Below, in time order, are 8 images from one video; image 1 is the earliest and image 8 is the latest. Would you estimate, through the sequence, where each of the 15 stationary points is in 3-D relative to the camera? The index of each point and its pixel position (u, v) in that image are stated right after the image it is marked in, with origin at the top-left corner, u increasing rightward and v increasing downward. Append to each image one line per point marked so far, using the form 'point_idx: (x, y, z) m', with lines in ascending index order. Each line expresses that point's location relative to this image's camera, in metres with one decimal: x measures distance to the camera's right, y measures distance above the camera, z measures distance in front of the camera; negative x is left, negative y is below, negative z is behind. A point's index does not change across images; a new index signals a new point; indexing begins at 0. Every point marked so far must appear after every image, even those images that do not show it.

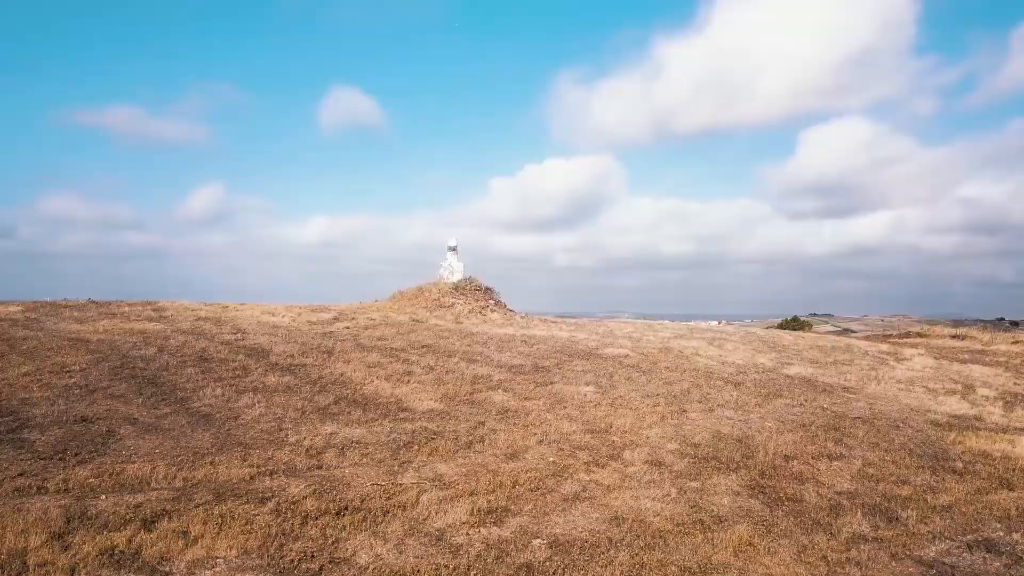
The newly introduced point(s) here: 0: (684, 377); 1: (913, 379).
0: (+4.5, -2.3, +13.6) m
1: (+12.4, -2.8, +16.2) m
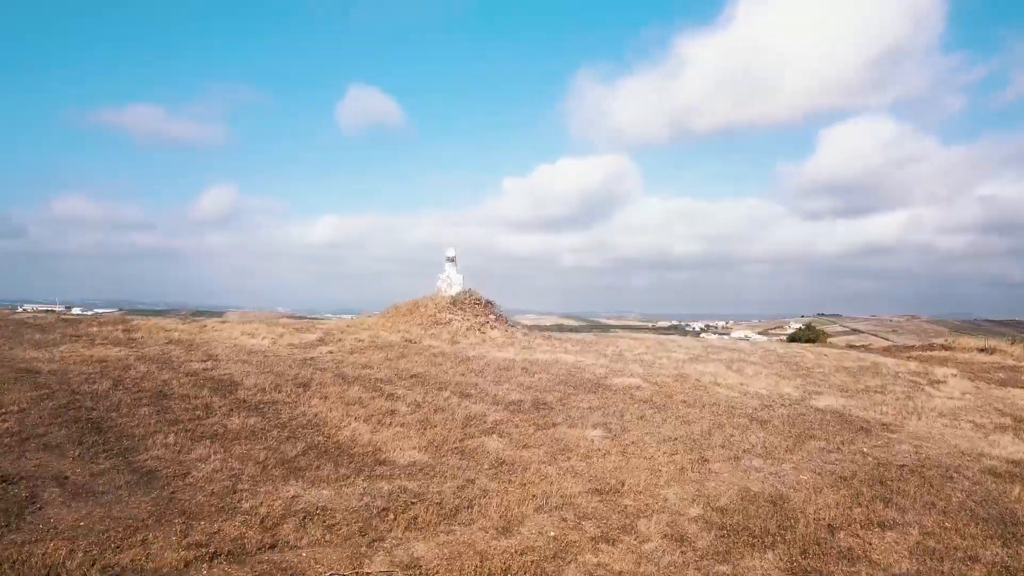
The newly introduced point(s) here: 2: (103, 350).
0: (+4.4, -2.9, +12.1) m
1: (+12.3, -3.4, +14.6) m
2: (-10.8, -1.6, +13.8) m
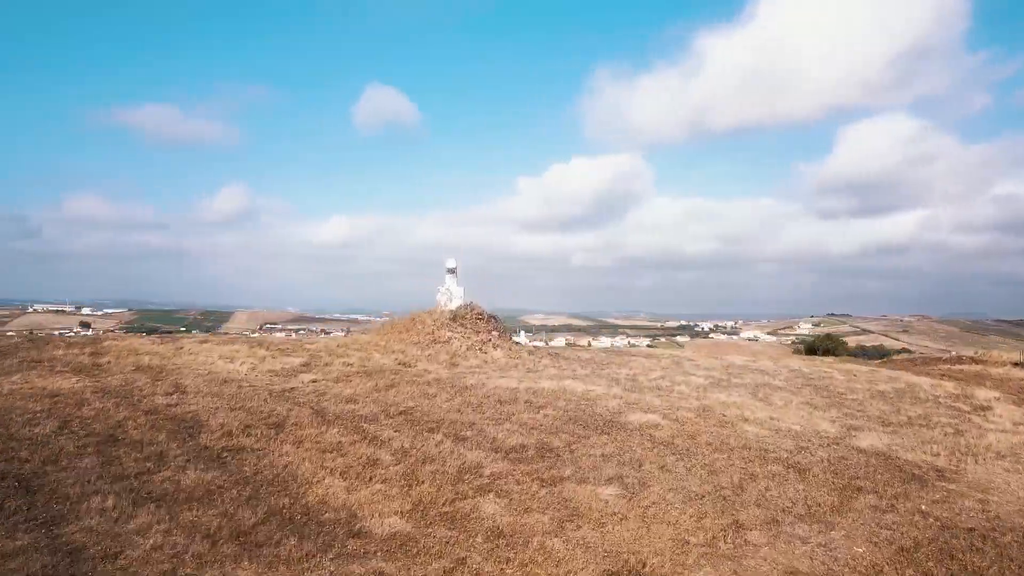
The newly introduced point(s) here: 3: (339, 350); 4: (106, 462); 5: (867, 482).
0: (+4.4, -3.5, +10.6) m
1: (+12.4, -4.0, +12.9) m
2: (-10.7, -2.2, +12.4) m
3: (-5.6, -2.0, +16.9) m
4: (-7.1, -3.0, +9.1) m
5: (+7.1, -3.9, +10.5) m
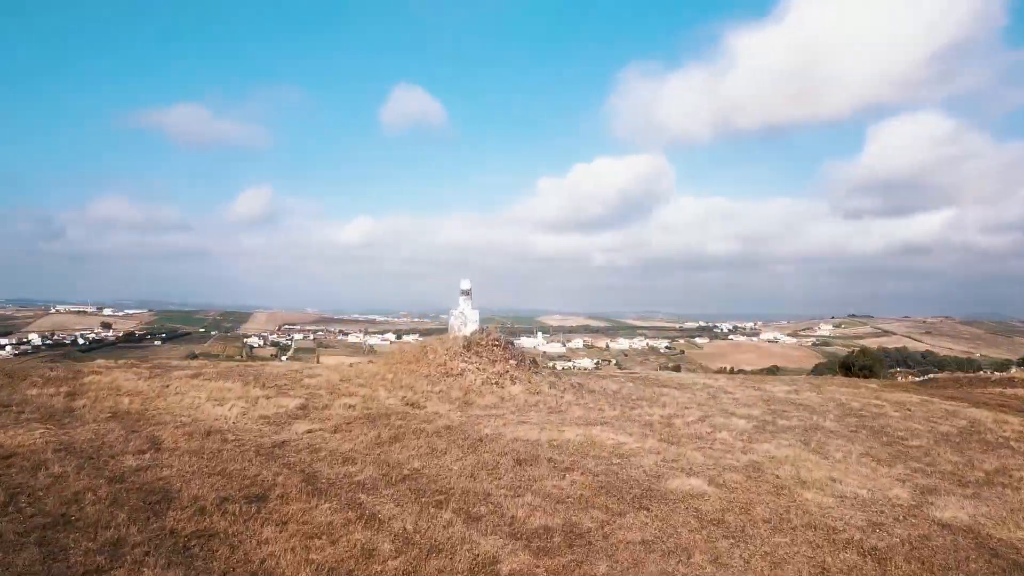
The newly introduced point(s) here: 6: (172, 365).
0: (+4.8, -4.4, +8.8) m
1: (+12.8, -4.8, +11.0) m
2: (-10.3, -3.1, +11.0) m
3: (-5.1, -2.9, +15.4) m
4: (-6.7, -3.9, +7.7) m
5: (+7.4, -4.7, +8.6) m
6: (-11.5, -2.7, +17.8) m
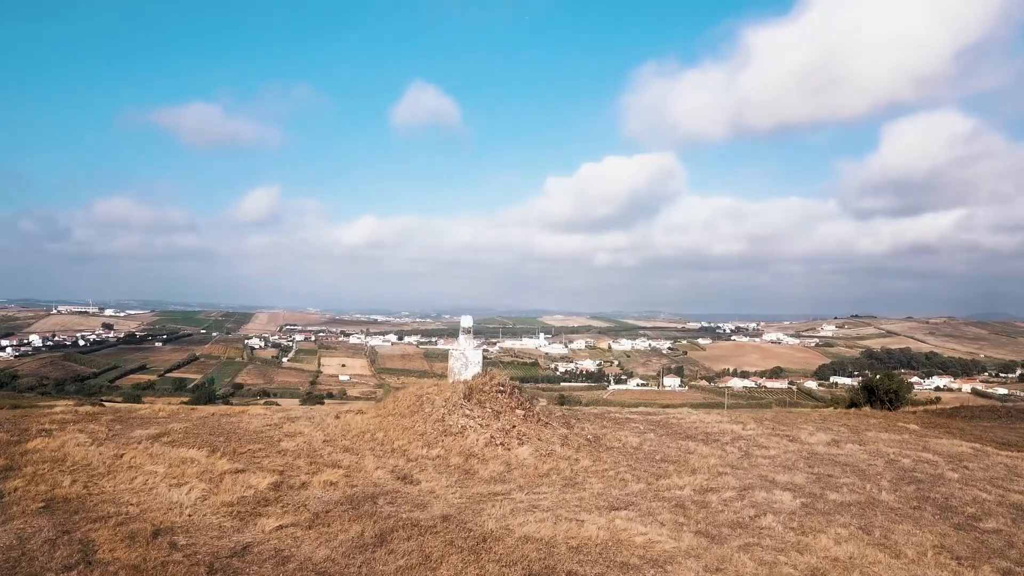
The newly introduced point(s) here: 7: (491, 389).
0: (+5.0, -5.7, +6.8) m
1: (+13.0, -6.1, +8.9) m
2: (-10.1, -4.4, +9.0) m
3: (-4.9, -4.2, +13.4) m
4: (-6.6, -5.2, +5.7) m
5: (+7.6, -6.0, +6.6) m
6: (-11.3, -4.0, +15.9) m
7: (-0.7, -3.3, +17.0) m
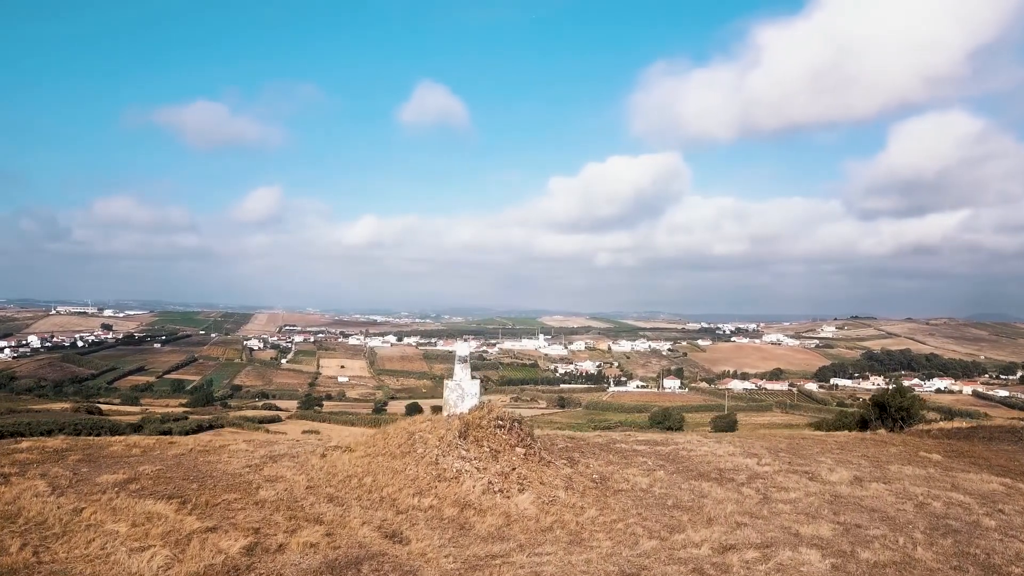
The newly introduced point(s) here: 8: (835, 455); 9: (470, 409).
0: (+5.0, -6.5, +5.6) m
1: (+13.0, -7.0, +7.7) m
2: (-10.1, -5.2, +7.8) m
3: (-4.9, -5.0, +12.2) m
4: (-6.6, -6.0, +4.5) m
5: (+7.6, -6.9, +5.4) m
6: (-11.4, -4.9, +14.7) m
7: (-0.7, -4.1, +15.8) m
8: (+11.8, -6.1, +19.2) m
9: (-1.3, -3.8, +16.3) m
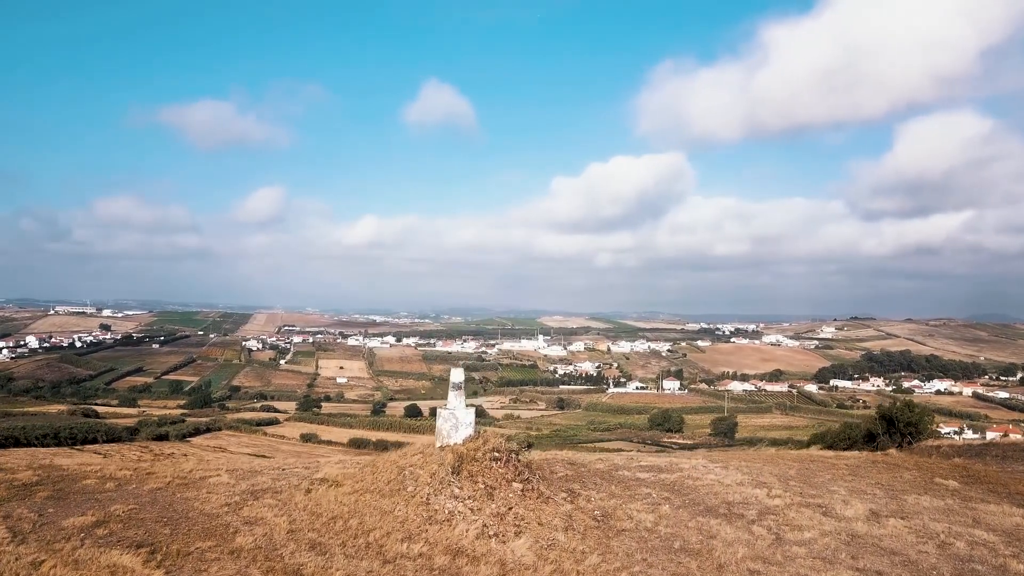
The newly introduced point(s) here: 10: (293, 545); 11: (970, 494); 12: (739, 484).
0: (+4.9, -7.2, +4.7) m
1: (+12.9, -7.7, +6.9) m
2: (-10.2, -5.9, +6.9) m
3: (-5.0, -5.7, +11.3) m
4: (-6.6, -6.7, +3.6) m
5: (+7.5, -7.5, +4.6) m
6: (-11.4, -5.6, +13.8) m
7: (-0.8, -4.8, +14.9) m
8: (+11.7, -6.8, +18.3) m
9: (-1.4, -4.5, +15.4) m
10: (-4.9, -5.7, +11.7) m
11: (+15.8, -7.1, +18.1) m
12: (+7.6, -6.5, +17.5) m
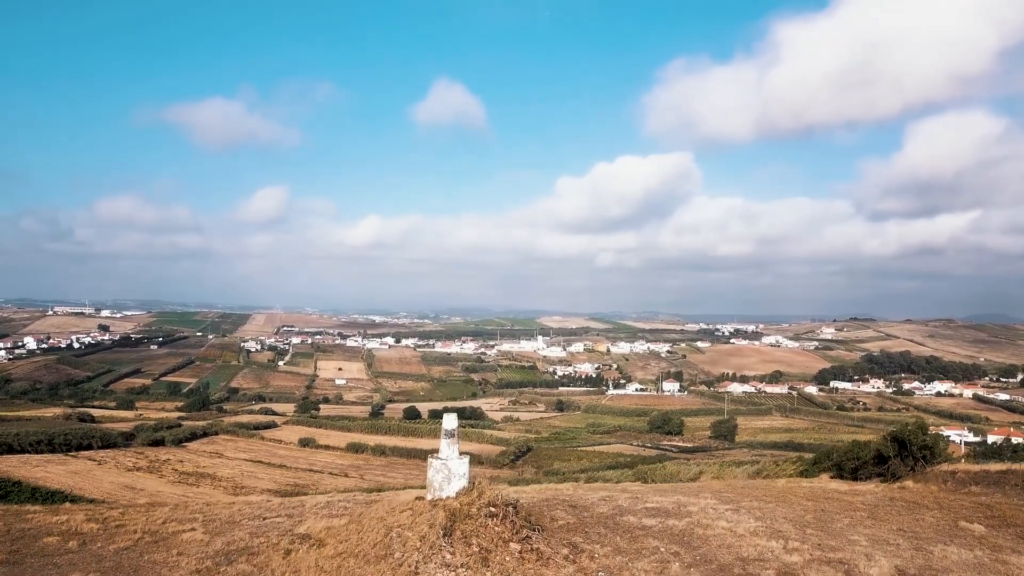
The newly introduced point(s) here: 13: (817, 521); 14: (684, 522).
0: (+4.8, -8.3, +3.6) m
1: (+12.8, -8.8, +5.7) m
2: (-10.3, -7.0, +5.8) m
3: (-5.0, -6.8, +10.1) m
4: (-6.7, -7.8, +2.4) m
5: (+7.5, -8.6, +3.4) m
6: (-11.5, -6.7, +12.6) m
7: (-0.9, -5.9, +13.8) m
8: (+11.6, -7.9, +17.2) m
9: (-1.5, -5.6, +14.2) m
10: (-5.0, -6.8, +10.5) m
11: (+15.7, -8.2, +17.0) m
12: (+7.6, -7.6, +16.3) m
13: (+10.3, -7.8, +17.7) m
14: (+5.6, -7.6, +17.2) m
